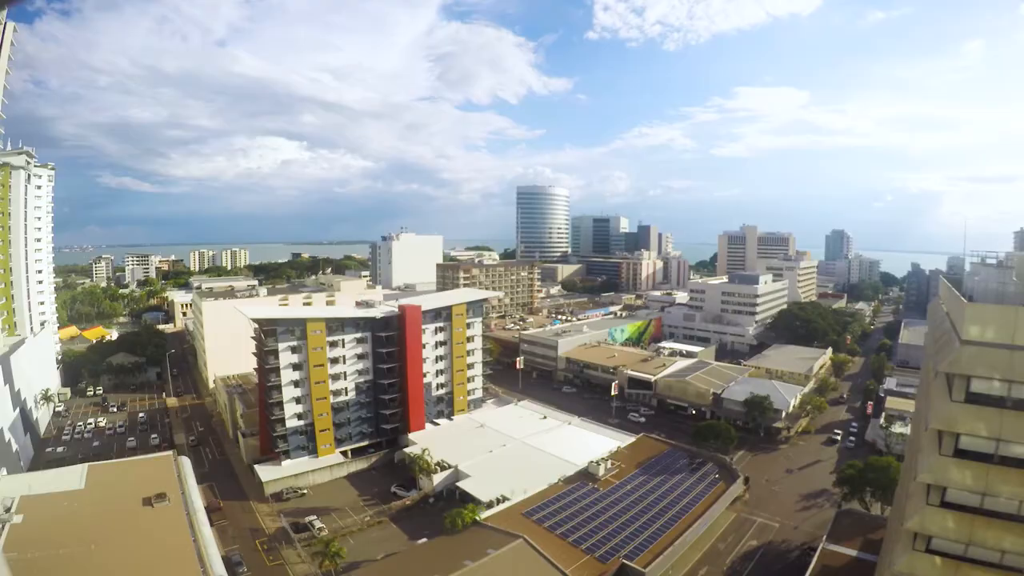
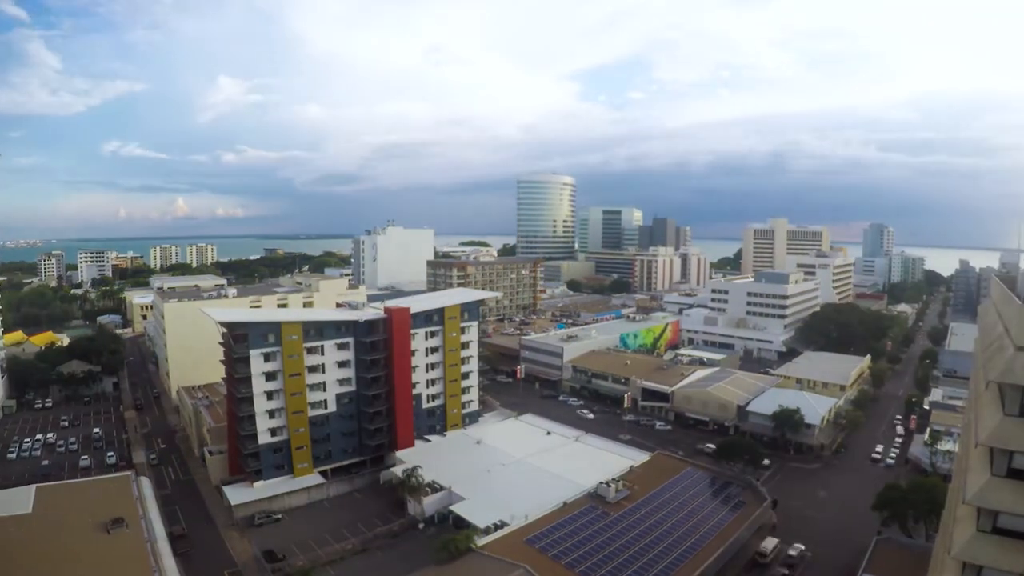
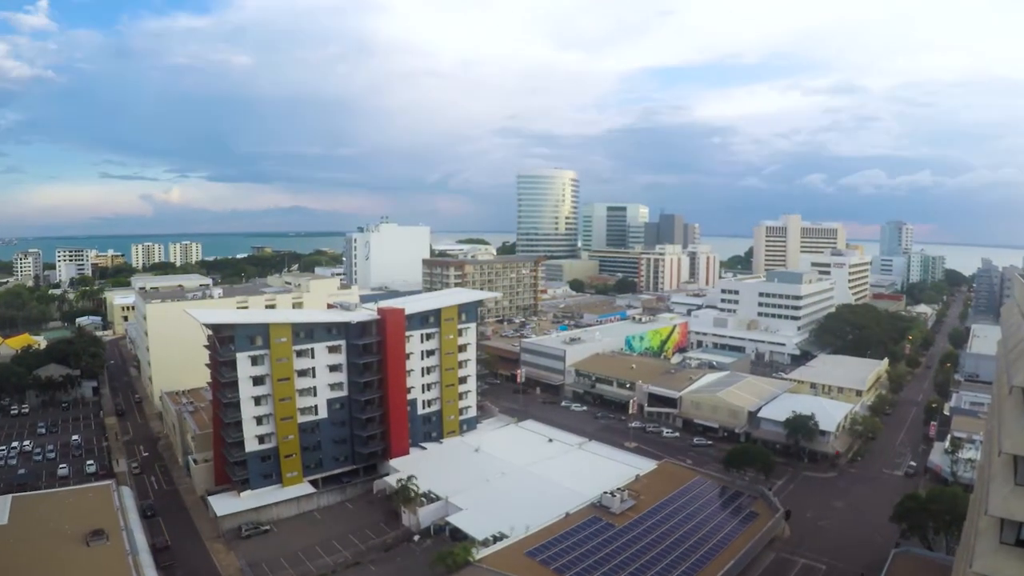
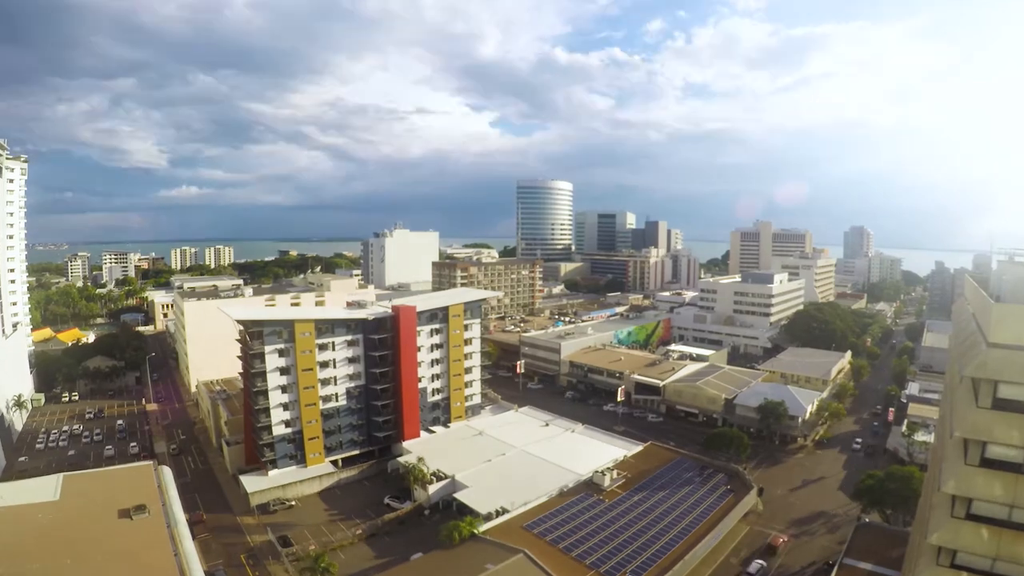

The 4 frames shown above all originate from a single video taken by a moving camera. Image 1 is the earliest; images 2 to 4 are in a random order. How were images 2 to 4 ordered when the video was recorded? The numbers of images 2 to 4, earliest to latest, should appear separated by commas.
4, 2, 3
